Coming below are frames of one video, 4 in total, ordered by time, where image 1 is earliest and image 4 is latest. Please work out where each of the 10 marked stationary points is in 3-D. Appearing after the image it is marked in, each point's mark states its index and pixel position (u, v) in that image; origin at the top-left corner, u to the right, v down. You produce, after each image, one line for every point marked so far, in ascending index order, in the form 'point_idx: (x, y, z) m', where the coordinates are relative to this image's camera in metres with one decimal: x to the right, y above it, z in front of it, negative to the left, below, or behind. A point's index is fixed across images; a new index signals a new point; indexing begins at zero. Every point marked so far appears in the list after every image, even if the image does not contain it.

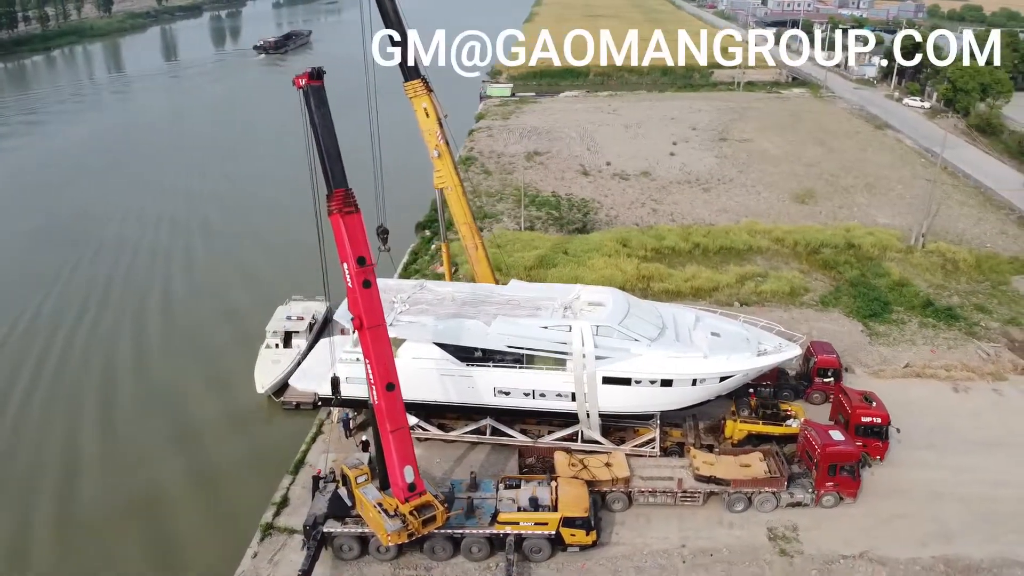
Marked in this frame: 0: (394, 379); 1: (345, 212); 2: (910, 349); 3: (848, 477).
0: (-1.6, -1.2, +9.5) m
1: (-2.1, +1.0, +9.1) m
2: (+9.3, -1.4, +16.8) m
3: (+5.3, -3.0, +11.2) m
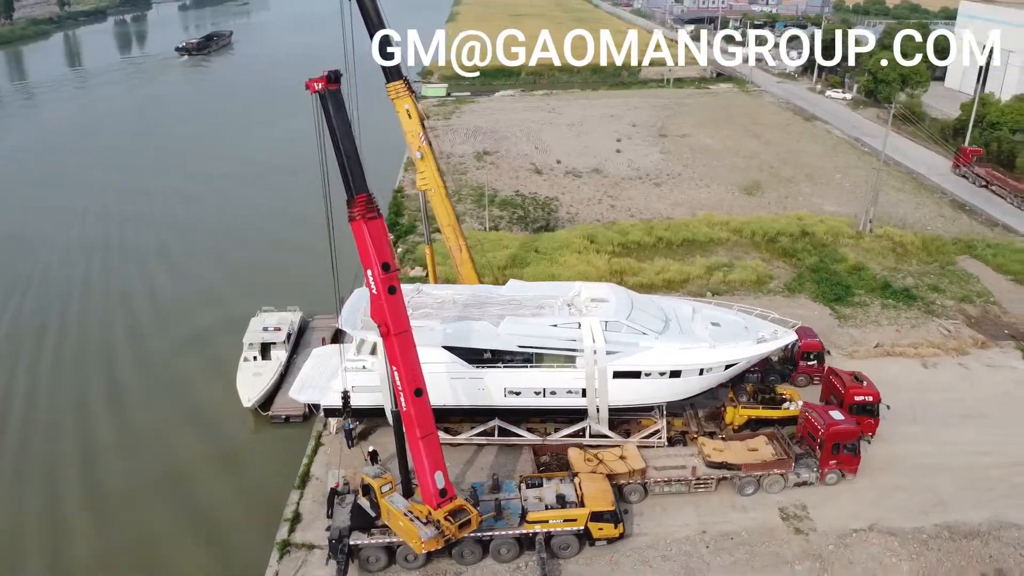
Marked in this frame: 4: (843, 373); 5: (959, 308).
0: (-1.2, -1.3, +9.4) m
1: (-1.8, +0.9, +9.0) m
2: (+9.0, -1.0, +17.7) m
3: (+5.5, -2.7, +11.7) m
4: (+6.1, -1.6, +13.2) m
5: (+11.7, -0.5, +18.8) m
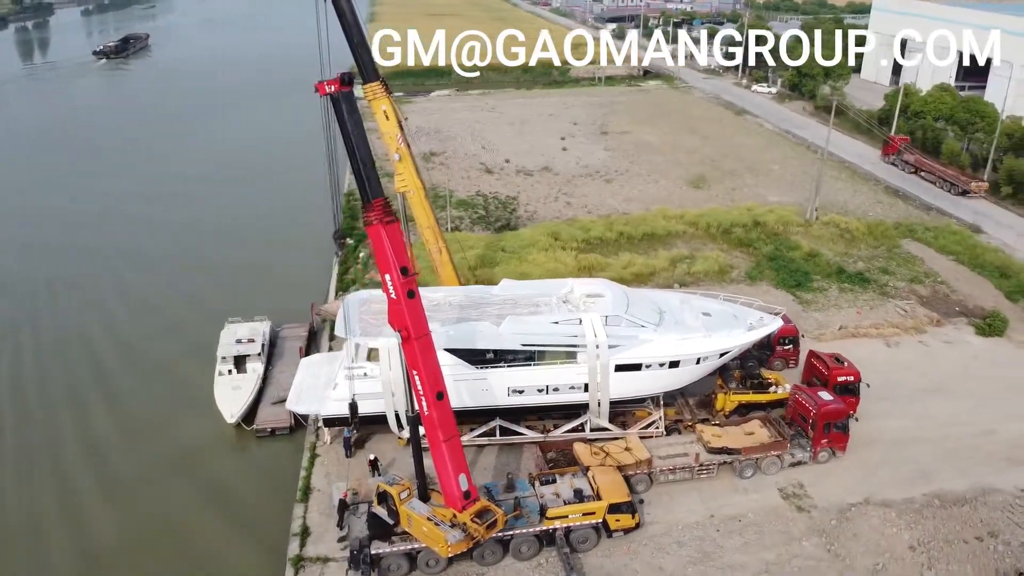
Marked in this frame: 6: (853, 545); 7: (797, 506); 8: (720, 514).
0: (-0.9, -1.3, +9.4) m
1: (-1.6, +0.8, +8.9) m
2: (+8.4, -0.6, +18.6) m
3: (+5.6, -2.5, +12.3) m
4: (+6.0, -1.3, +13.8) m
5: (+11.0, 0.0, +19.9) m
6: (+5.1, -3.9, +10.8) m
7: (+4.6, -3.5, +11.5) m
8: (+3.3, -3.6, +11.4) m
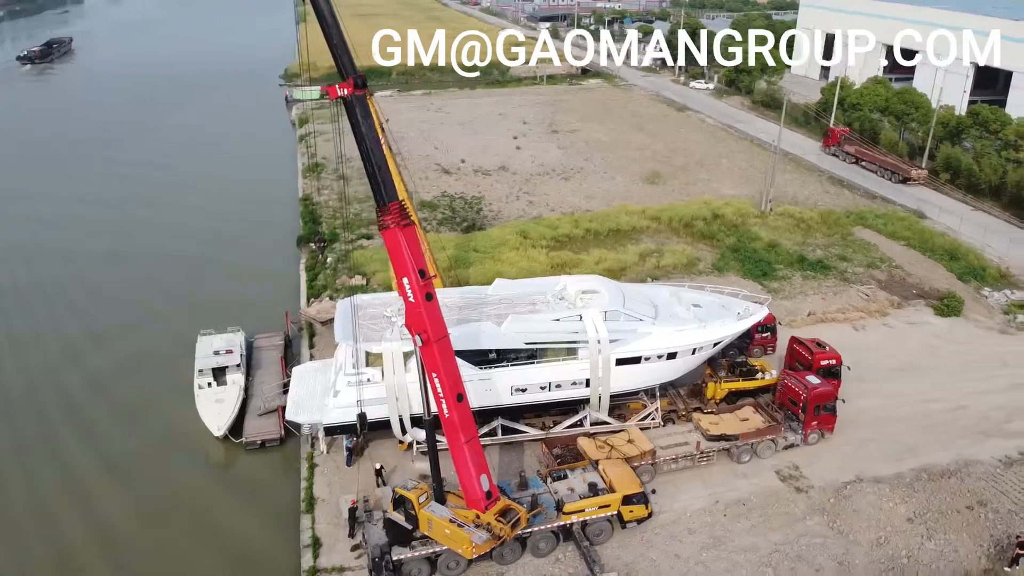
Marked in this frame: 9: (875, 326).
0: (-0.6, -1.3, +9.4) m
1: (-1.3, +0.8, +8.9) m
2: (+7.9, -0.3, +19.3) m
3: (+5.7, -2.3, +12.8) m
4: (+5.8, -1.1, +14.4) m
5: (+10.3, +0.4, +20.8) m
6: (+5.3, -3.7, +11.3) m
7: (+4.7, -3.3, +12.0) m
8: (+3.4, -3.4, +11.7) m
9: (+9.0, -0.9, +17.8) m
